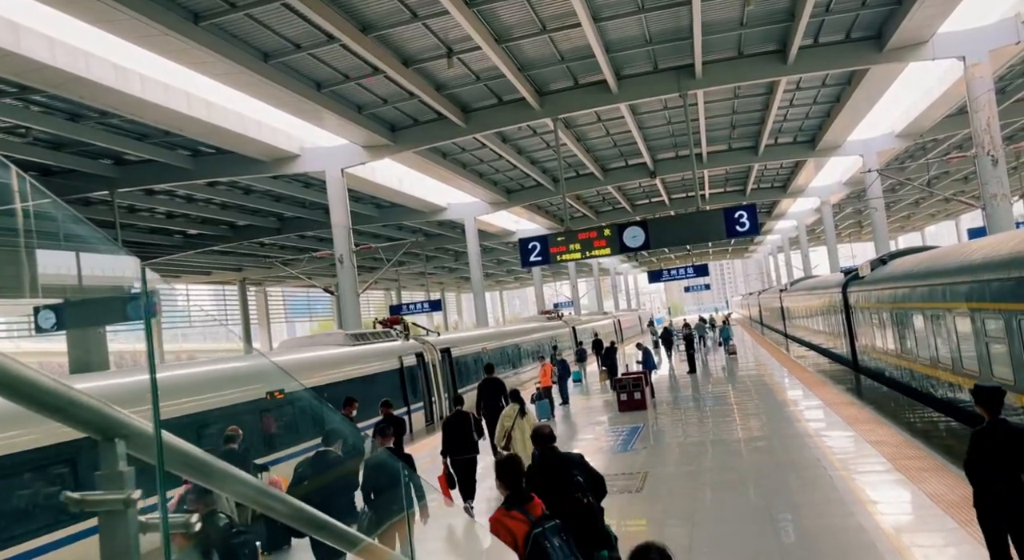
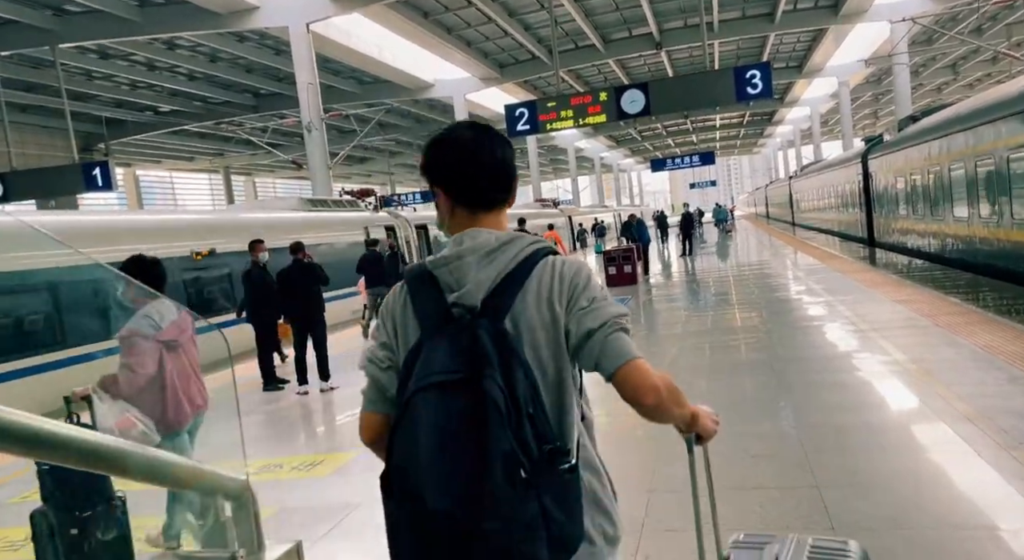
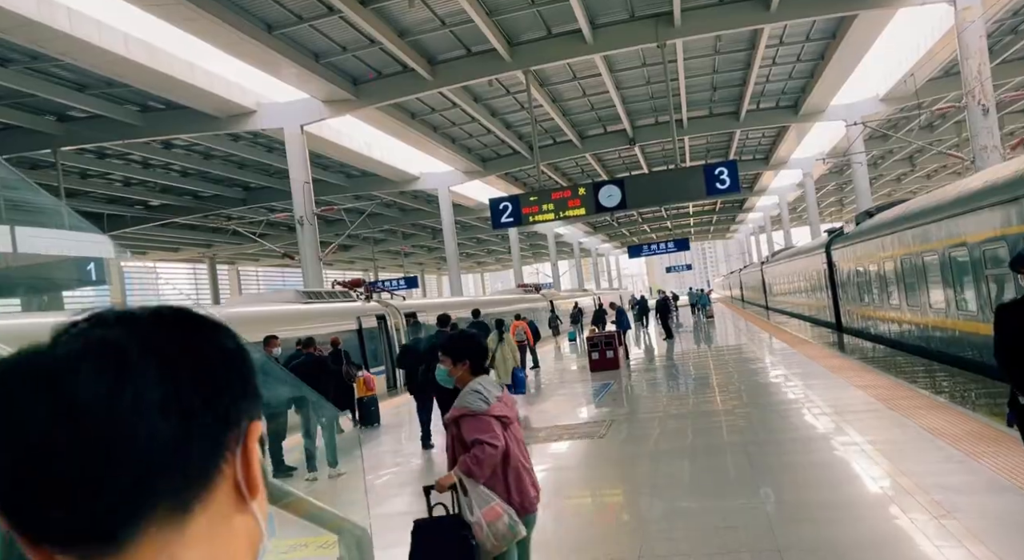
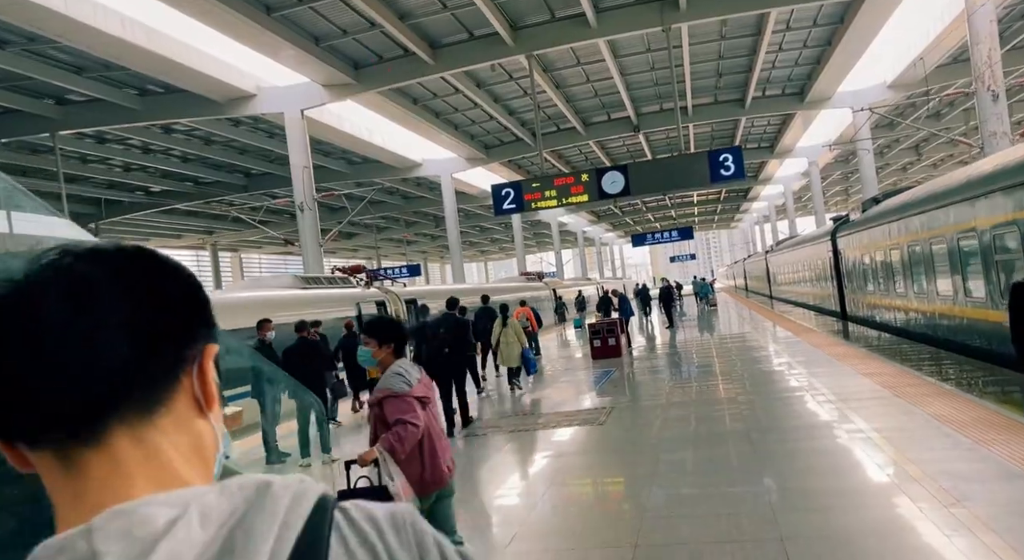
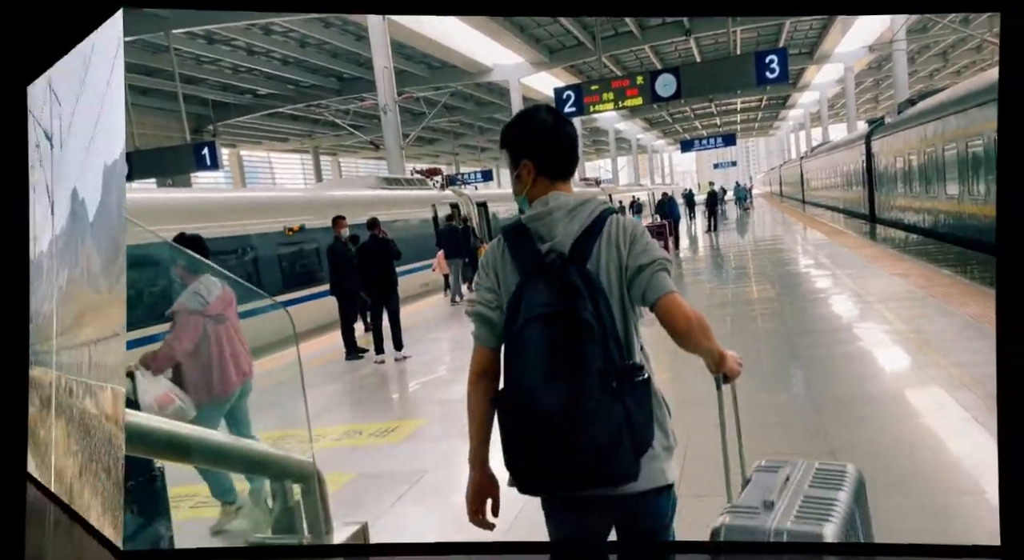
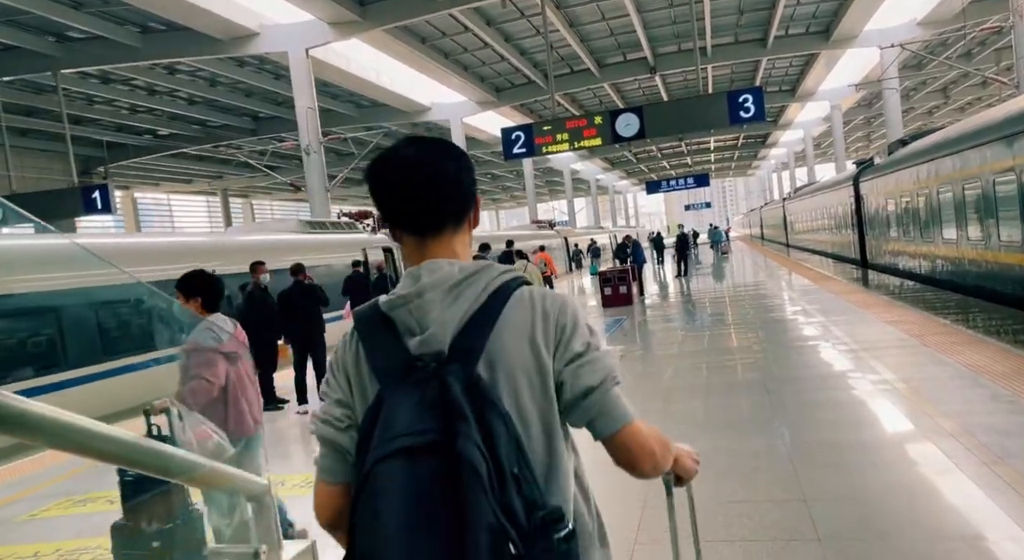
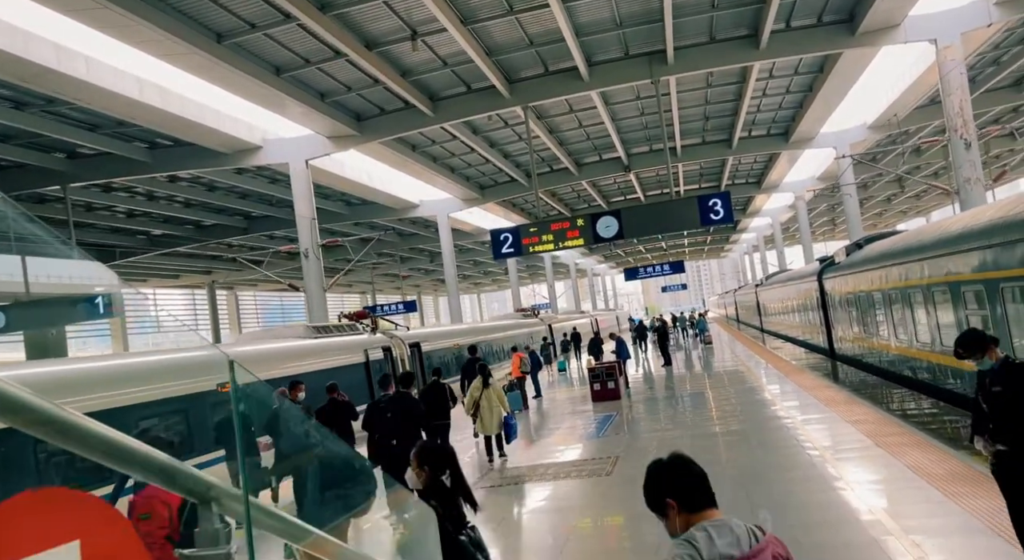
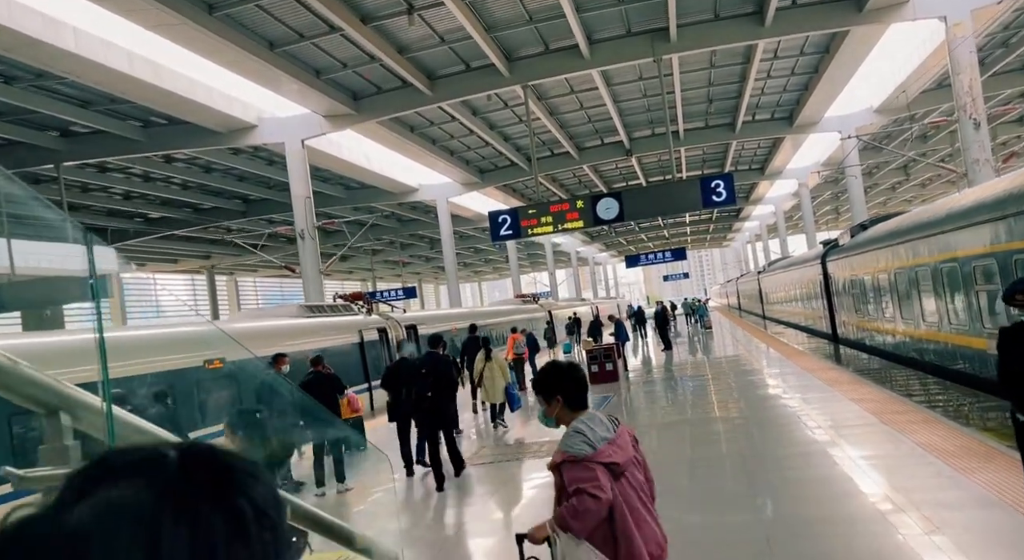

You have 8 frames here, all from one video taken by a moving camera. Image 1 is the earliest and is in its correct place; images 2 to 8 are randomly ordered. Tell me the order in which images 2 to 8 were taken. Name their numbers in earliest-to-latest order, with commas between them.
7, 8, 3, 4, 6, 2, 5
